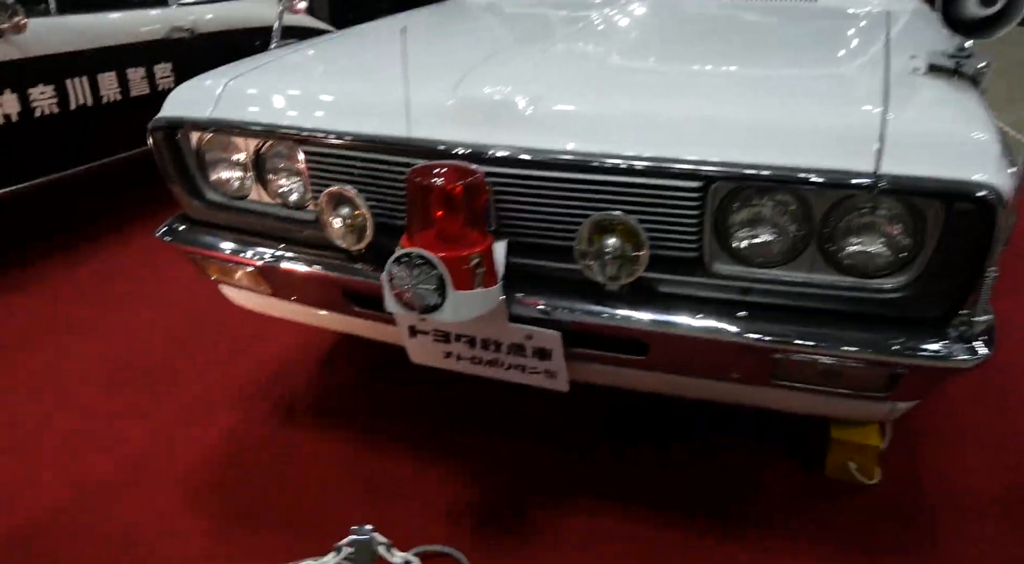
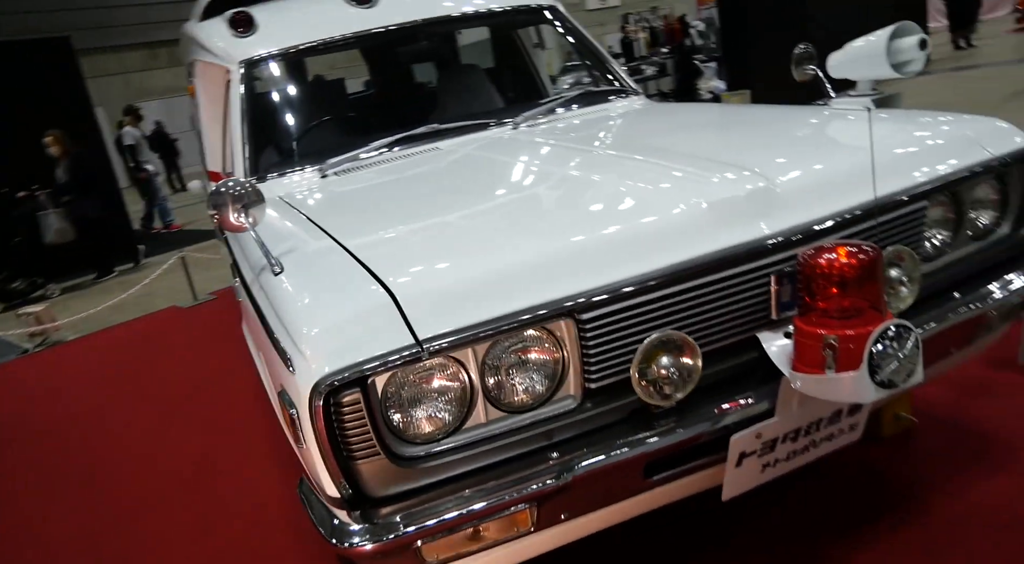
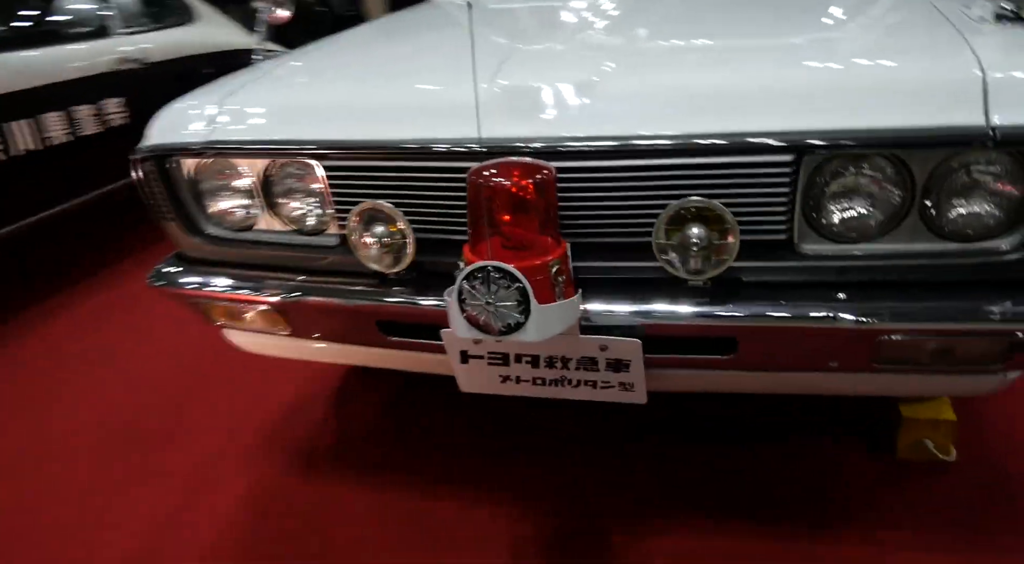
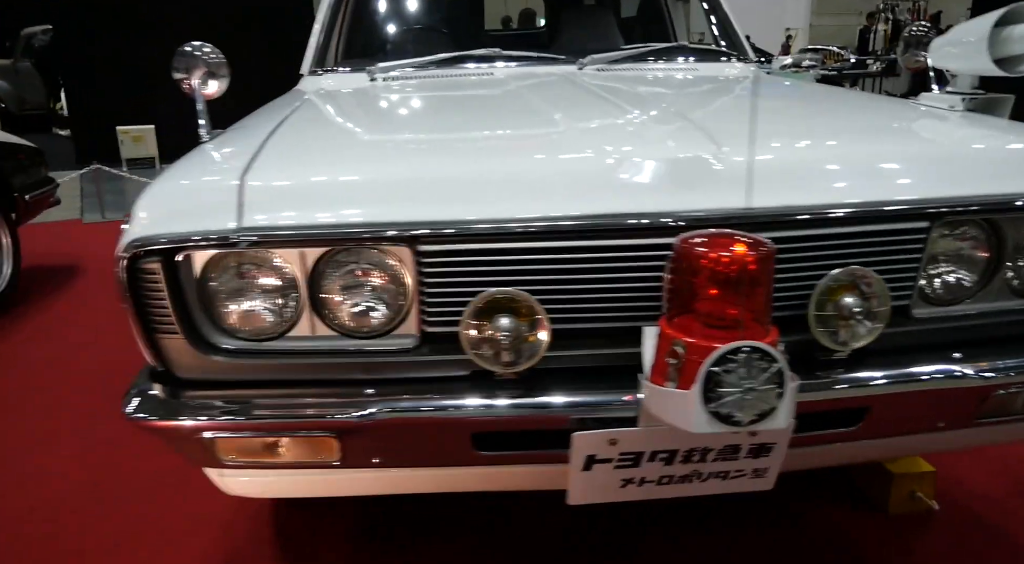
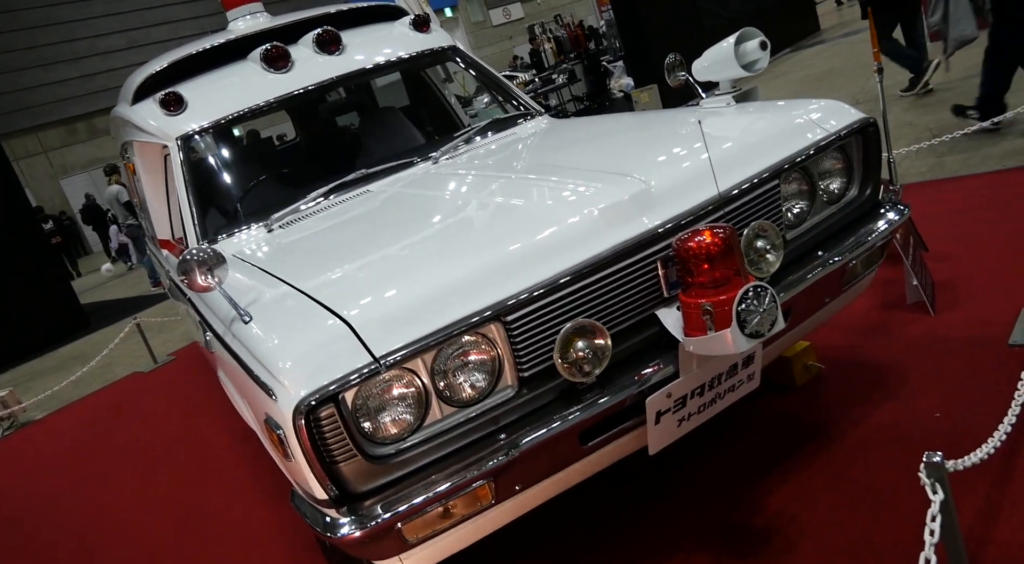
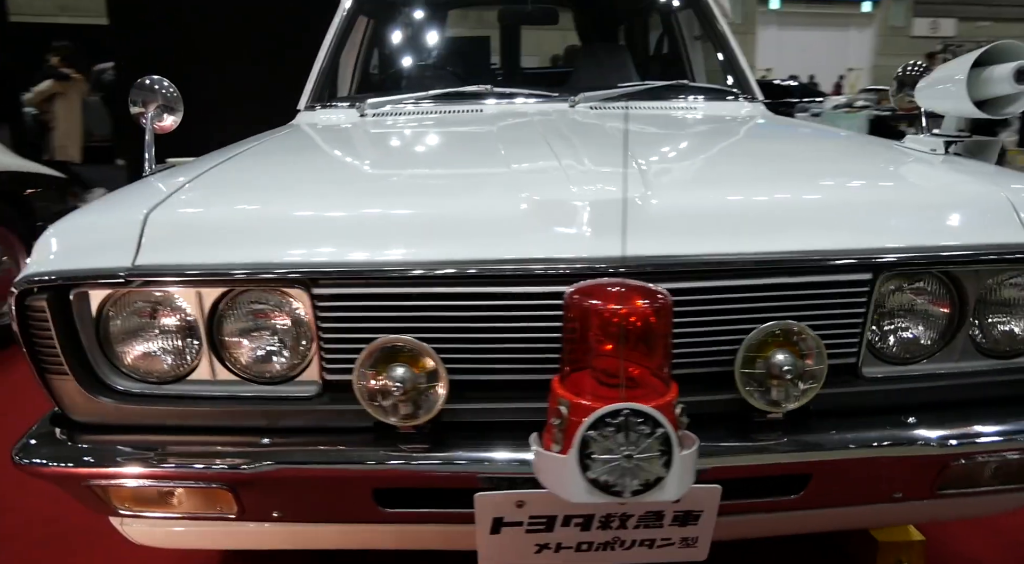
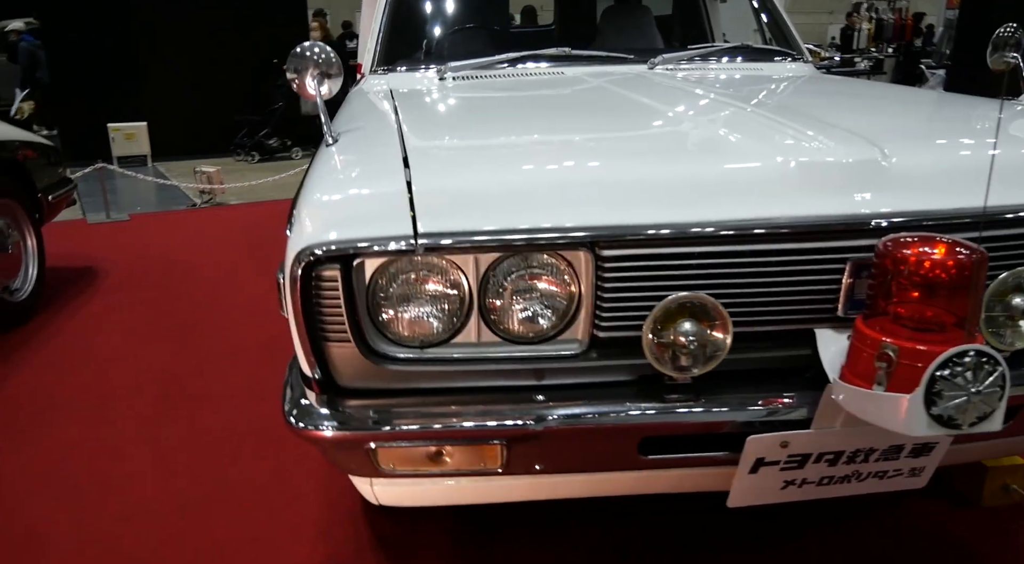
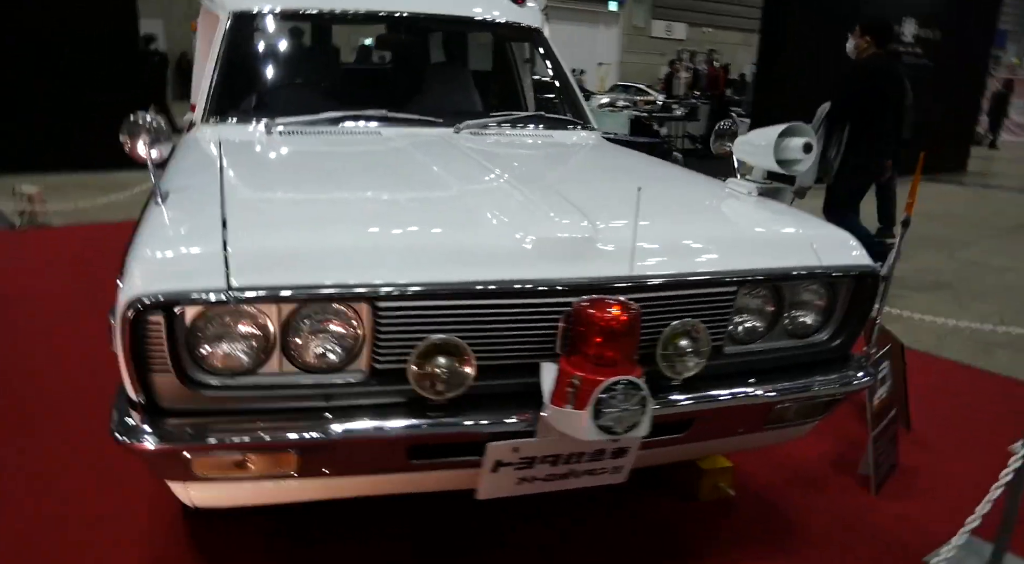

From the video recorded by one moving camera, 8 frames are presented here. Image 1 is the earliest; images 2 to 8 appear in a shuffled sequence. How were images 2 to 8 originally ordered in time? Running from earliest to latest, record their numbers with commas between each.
3, 6, 4, 7, 2, 5, 8
